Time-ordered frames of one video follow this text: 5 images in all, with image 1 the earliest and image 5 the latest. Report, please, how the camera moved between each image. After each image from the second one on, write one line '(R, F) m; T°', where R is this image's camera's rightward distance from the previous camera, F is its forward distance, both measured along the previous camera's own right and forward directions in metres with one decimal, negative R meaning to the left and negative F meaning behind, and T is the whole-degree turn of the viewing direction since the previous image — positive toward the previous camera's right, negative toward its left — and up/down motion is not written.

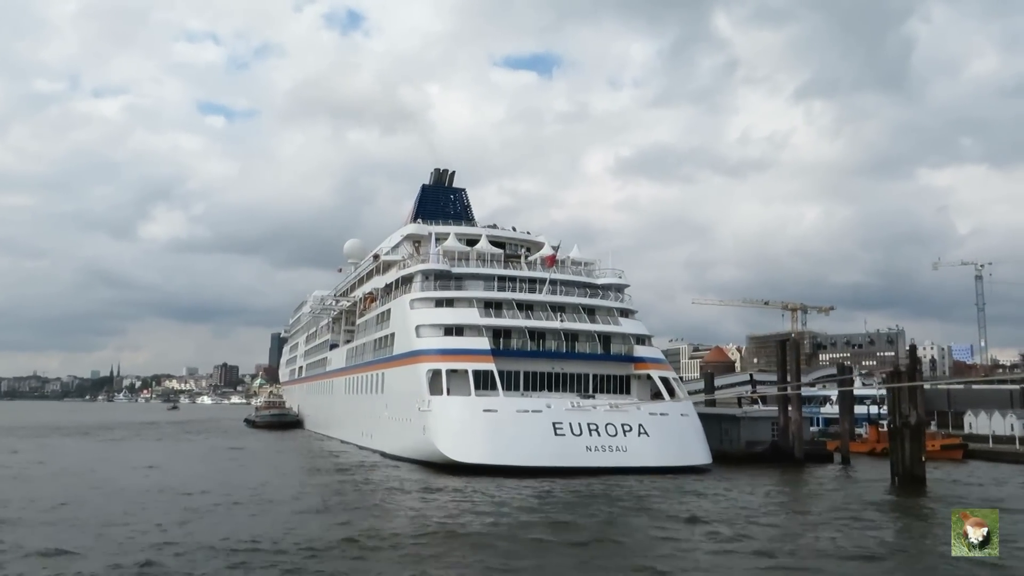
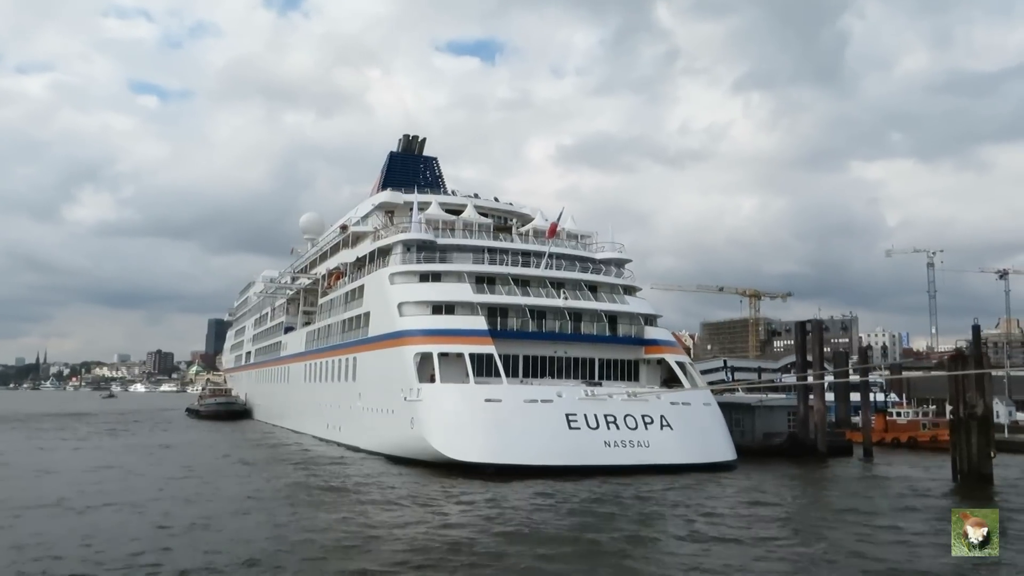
(-2.1, +4.2) m; +4°
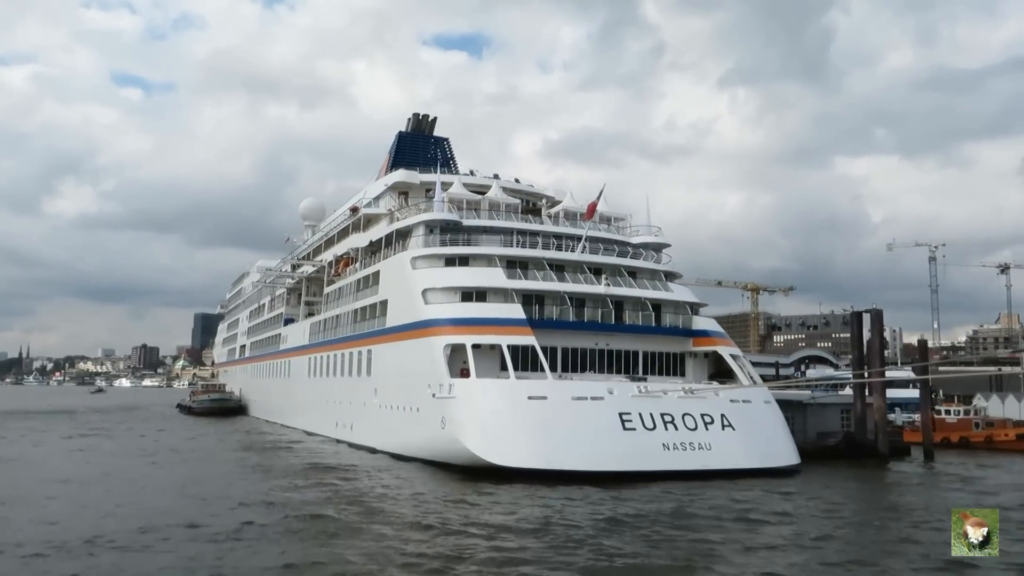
(-1.8, +2.8) m; +1°
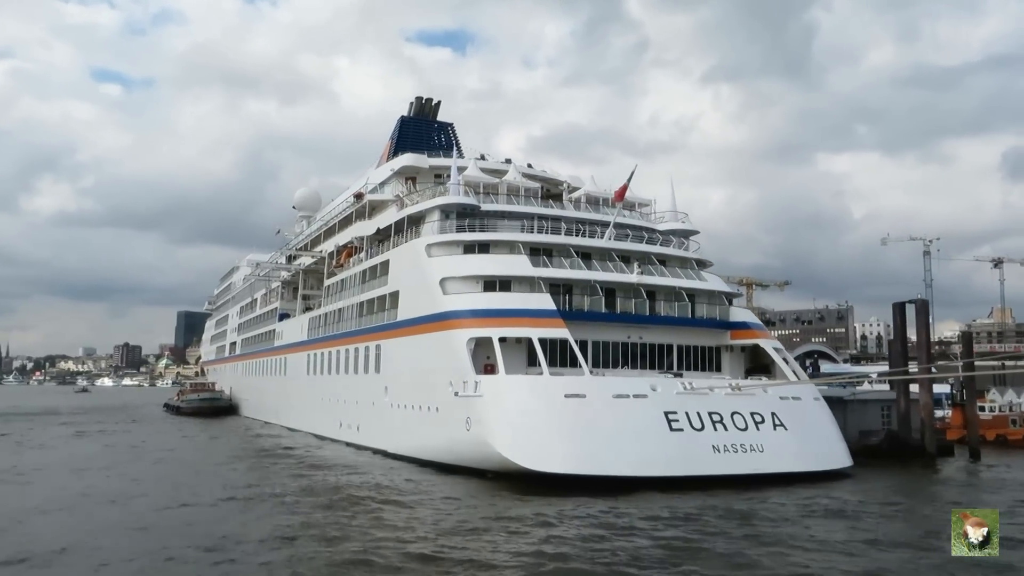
(-1.3, +2.1) m; +1°
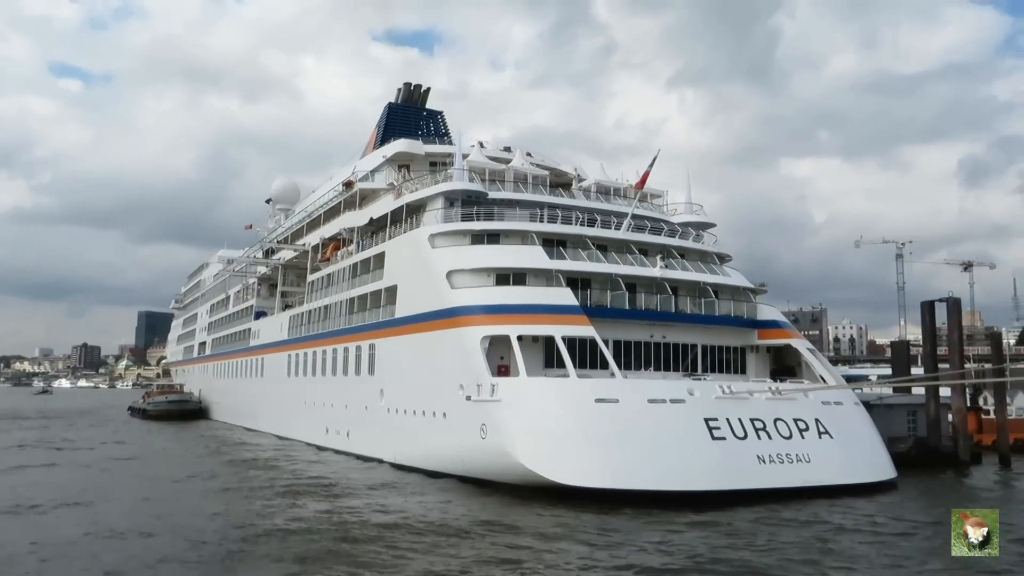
(-1.4, +2.1) m; +2°
